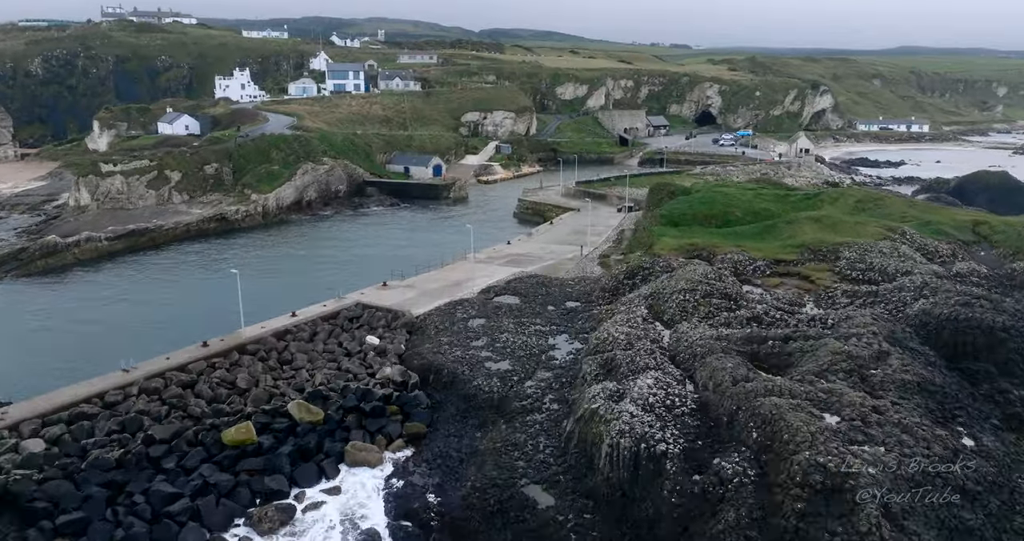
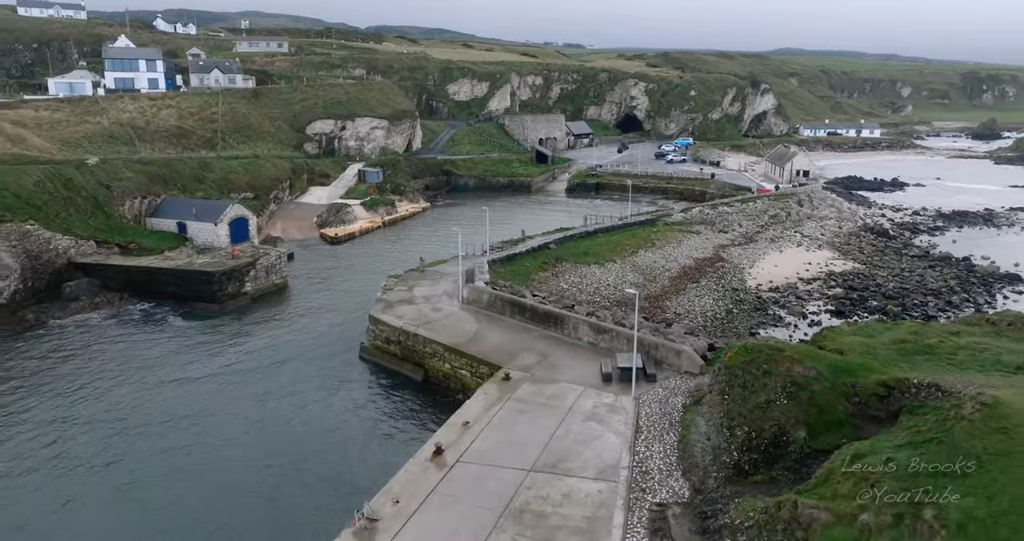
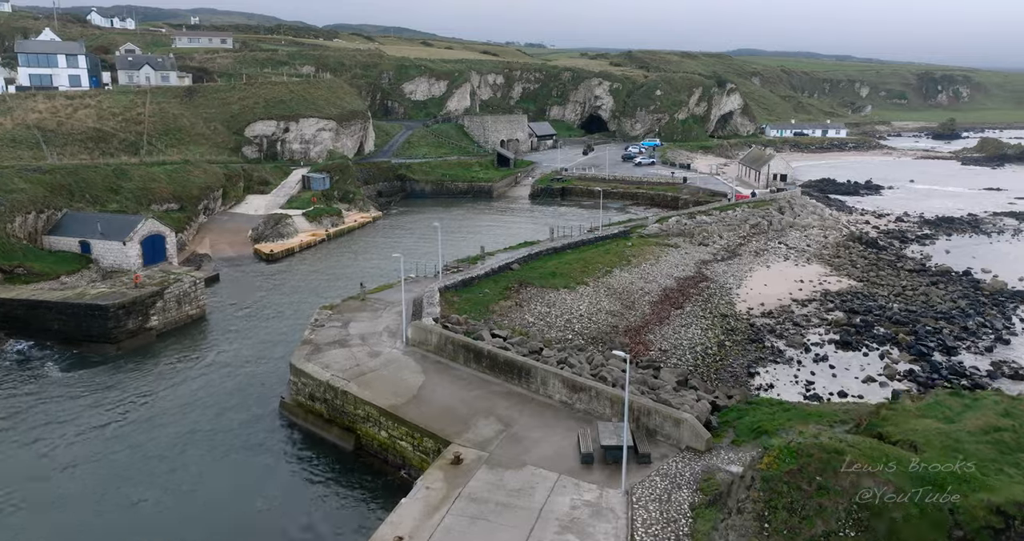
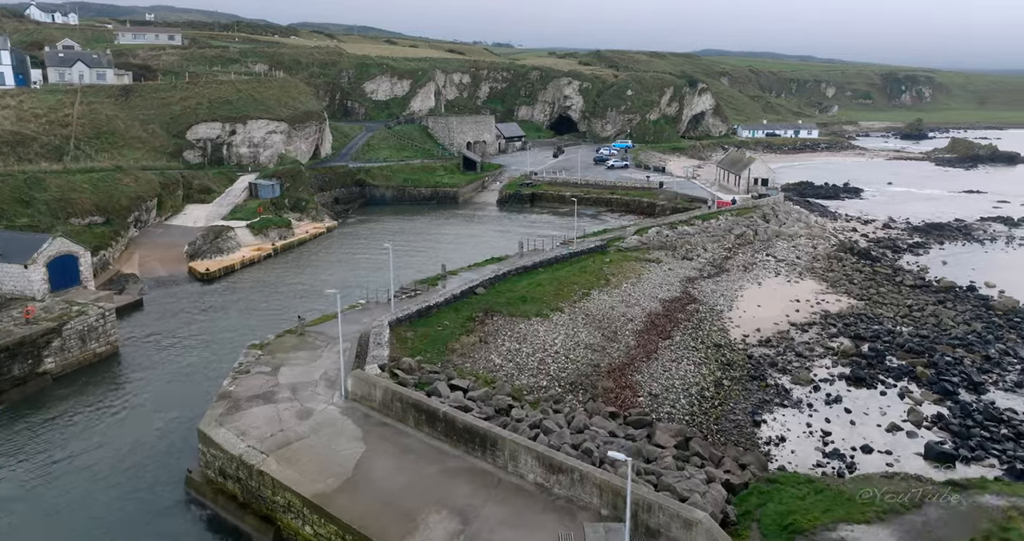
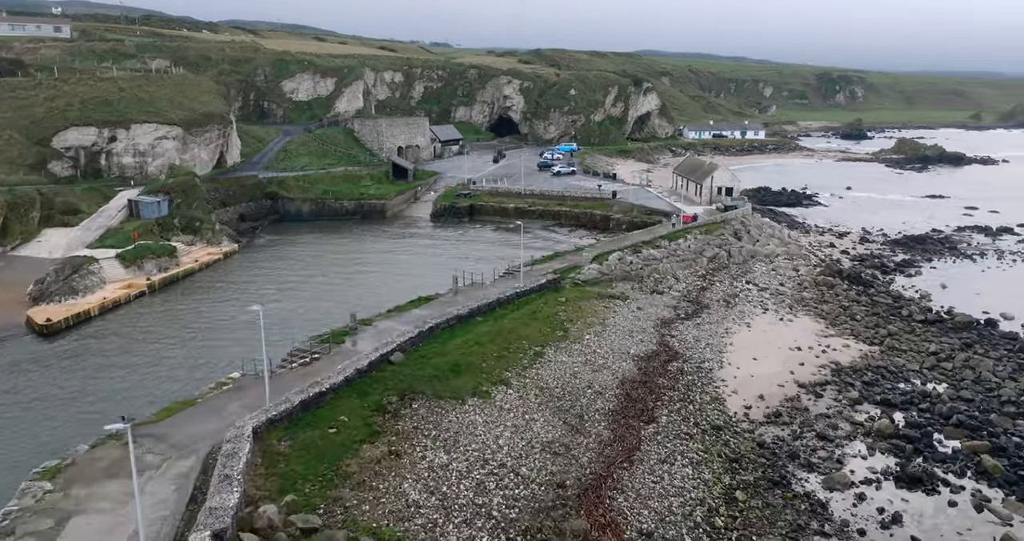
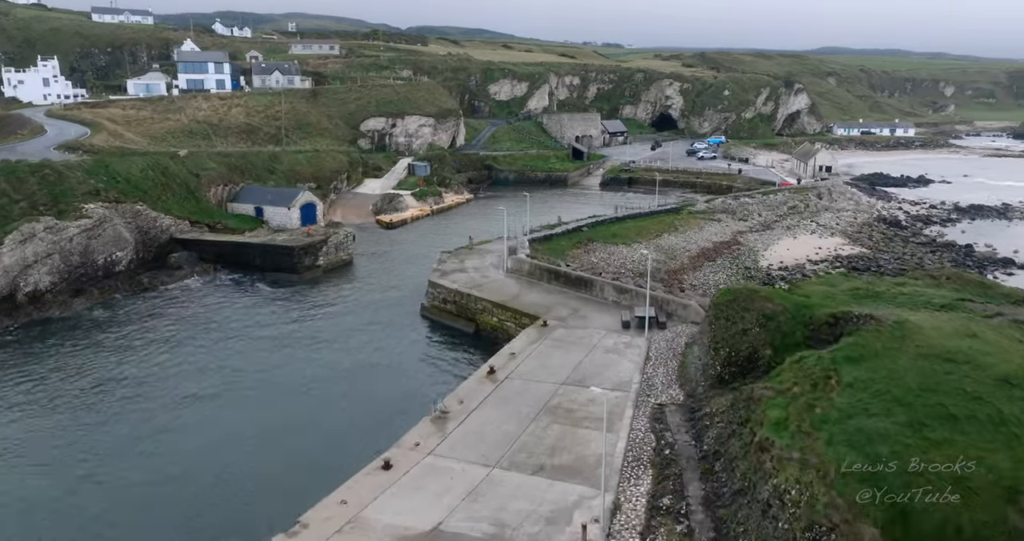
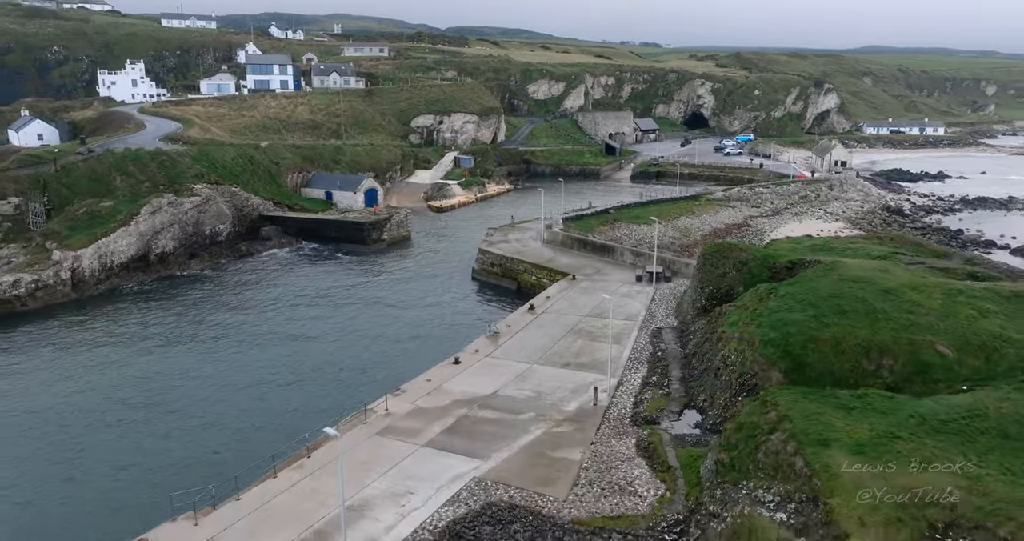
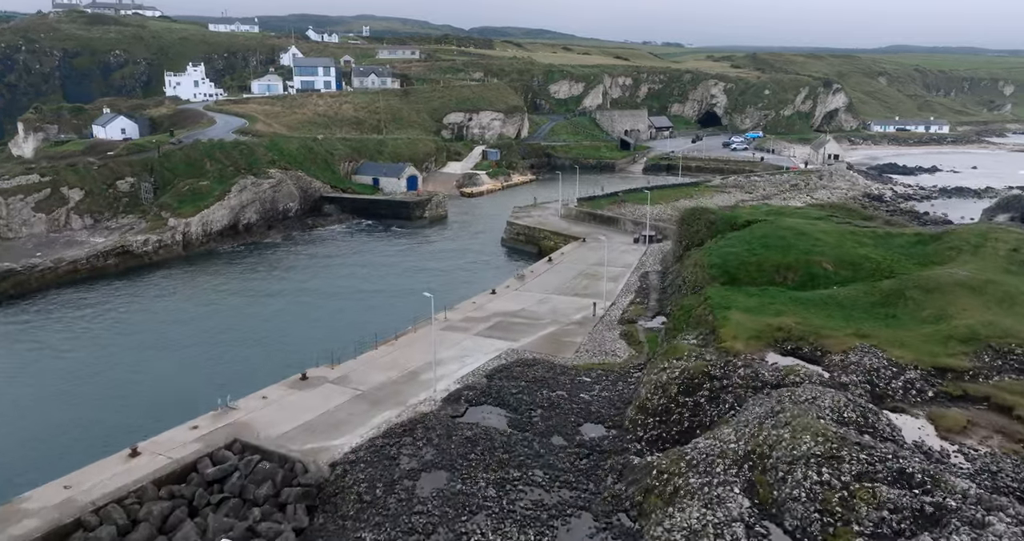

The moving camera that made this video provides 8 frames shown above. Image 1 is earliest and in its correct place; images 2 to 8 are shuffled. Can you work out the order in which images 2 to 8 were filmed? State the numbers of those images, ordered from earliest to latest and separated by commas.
8, 7, 6, 2, 3, 4, 5
